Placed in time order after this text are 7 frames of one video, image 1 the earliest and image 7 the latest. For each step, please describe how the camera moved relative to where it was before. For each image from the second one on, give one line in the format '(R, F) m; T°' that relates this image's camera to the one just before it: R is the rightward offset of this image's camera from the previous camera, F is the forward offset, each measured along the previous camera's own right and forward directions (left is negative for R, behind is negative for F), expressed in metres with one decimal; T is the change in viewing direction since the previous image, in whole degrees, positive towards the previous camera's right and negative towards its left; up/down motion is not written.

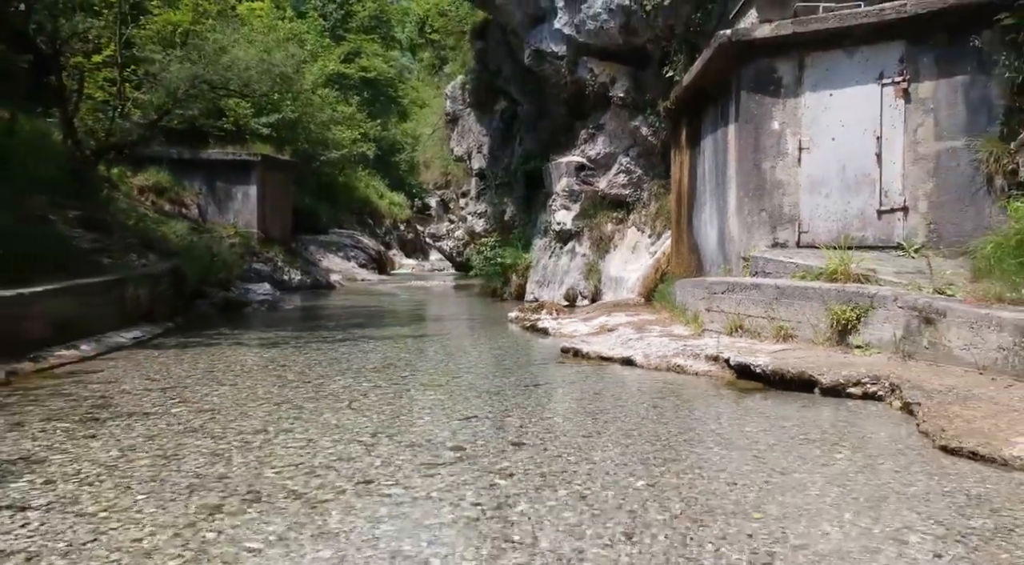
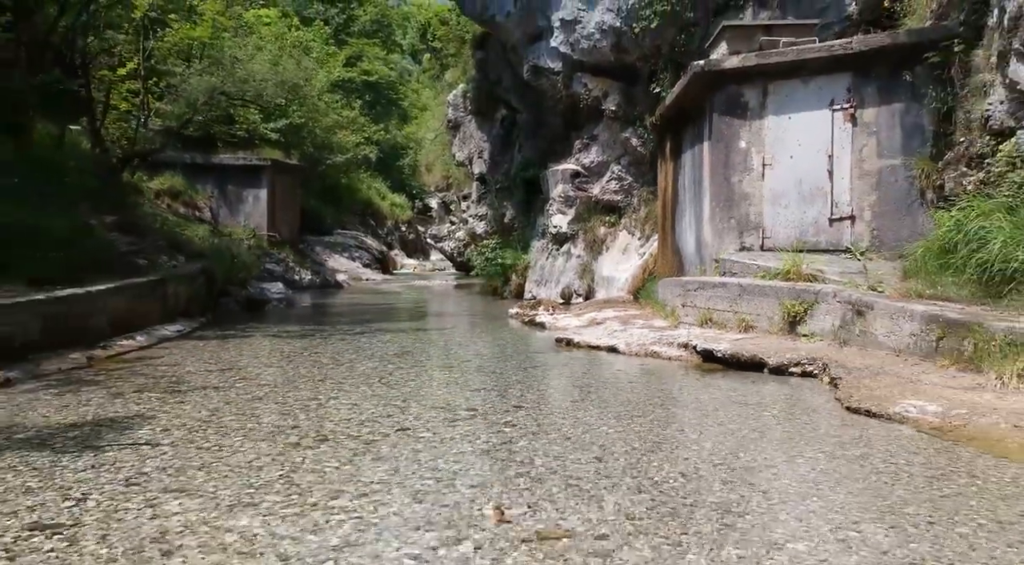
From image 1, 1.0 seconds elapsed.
(0.0, -1.3) m; 0°
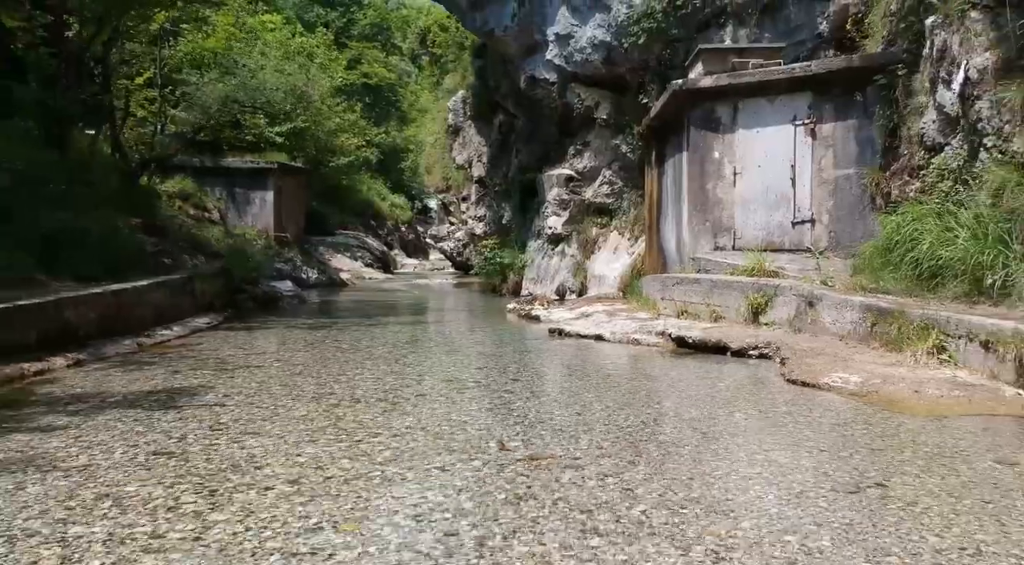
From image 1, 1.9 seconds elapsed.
(0.0, -1.1) m; 0°
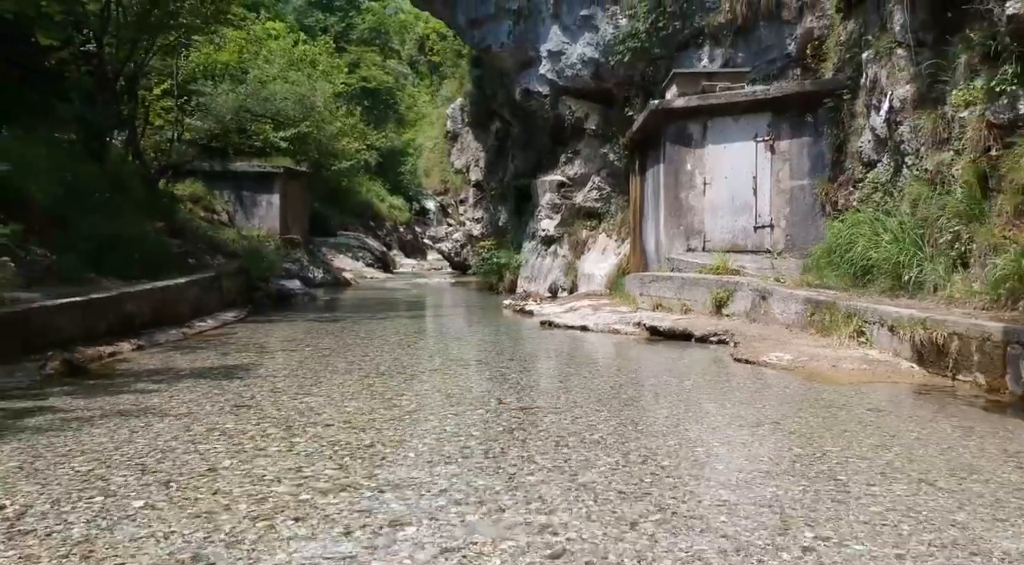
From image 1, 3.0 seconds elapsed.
(0.0, -1.4) m; 0°
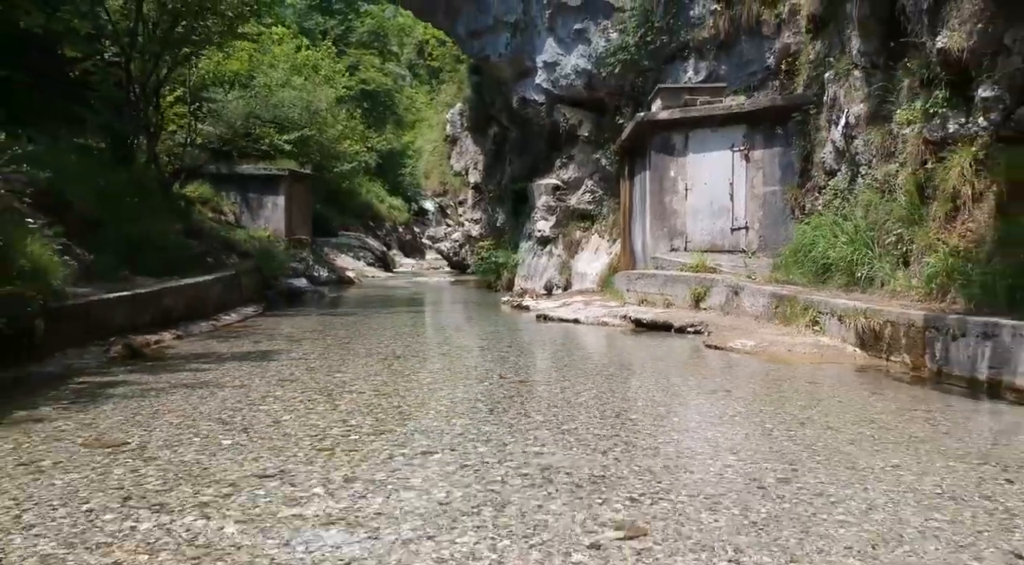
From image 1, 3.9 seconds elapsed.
(0.0, -1.1) m; 0°
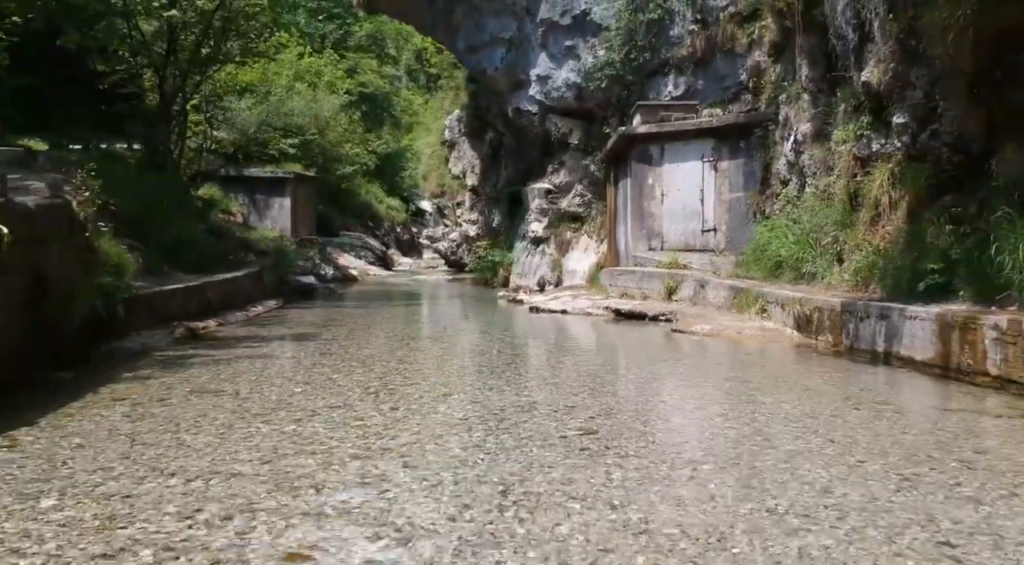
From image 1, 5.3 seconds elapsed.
(0.0, -1.6) m; 0°
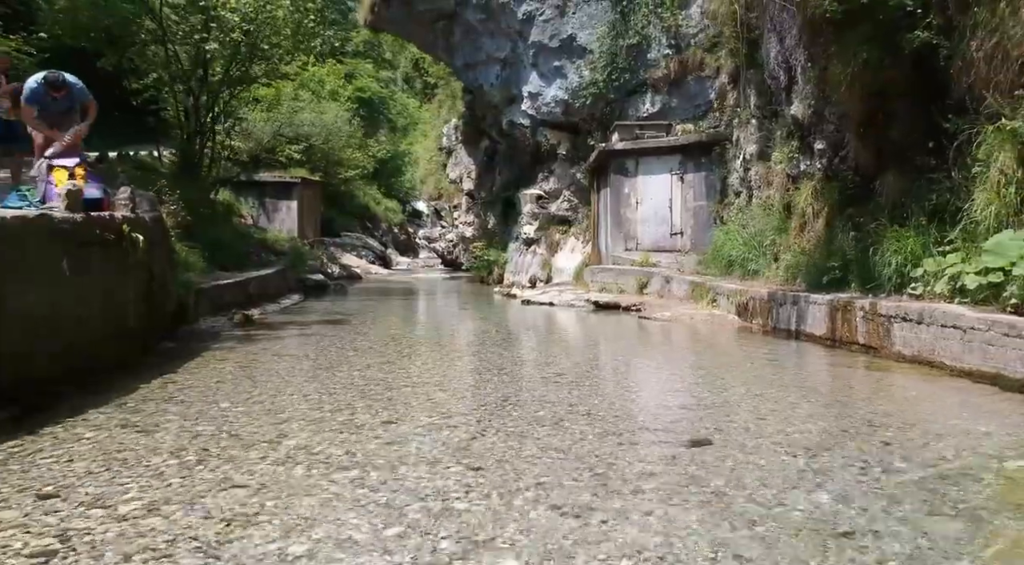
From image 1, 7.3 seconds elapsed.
(0.0, -2.2) m; 0°
